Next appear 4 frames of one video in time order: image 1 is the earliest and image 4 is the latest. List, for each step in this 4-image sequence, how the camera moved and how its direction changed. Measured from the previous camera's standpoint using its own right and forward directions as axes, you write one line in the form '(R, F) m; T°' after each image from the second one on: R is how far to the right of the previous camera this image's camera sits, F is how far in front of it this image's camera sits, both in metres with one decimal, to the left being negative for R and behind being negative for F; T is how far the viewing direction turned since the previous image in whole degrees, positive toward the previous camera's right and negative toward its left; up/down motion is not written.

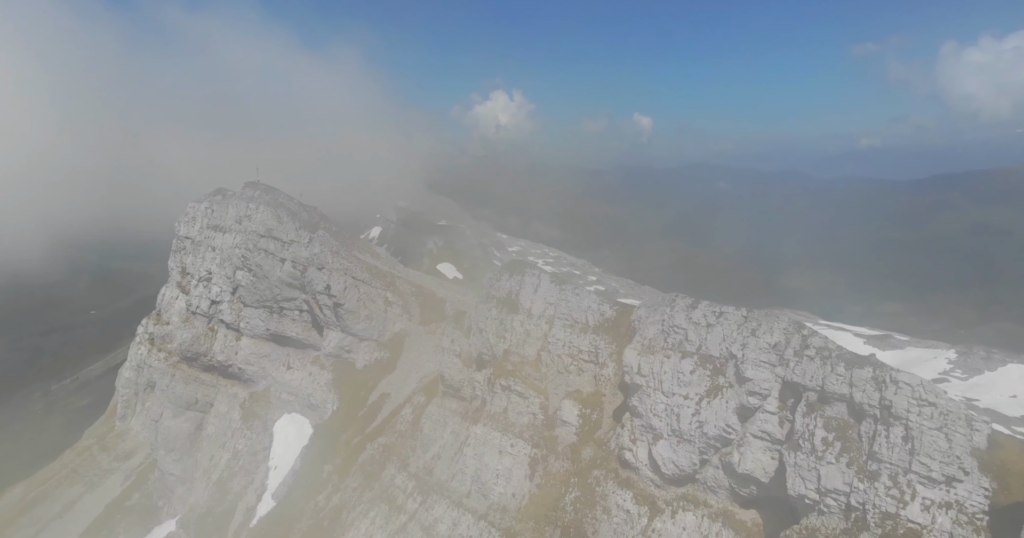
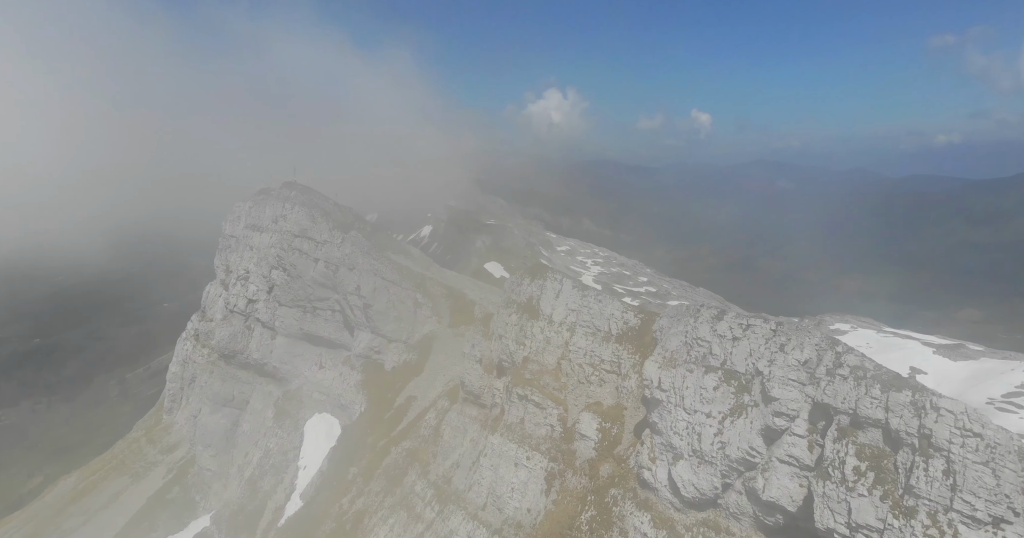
(+1.6, +1.3) m; -4°
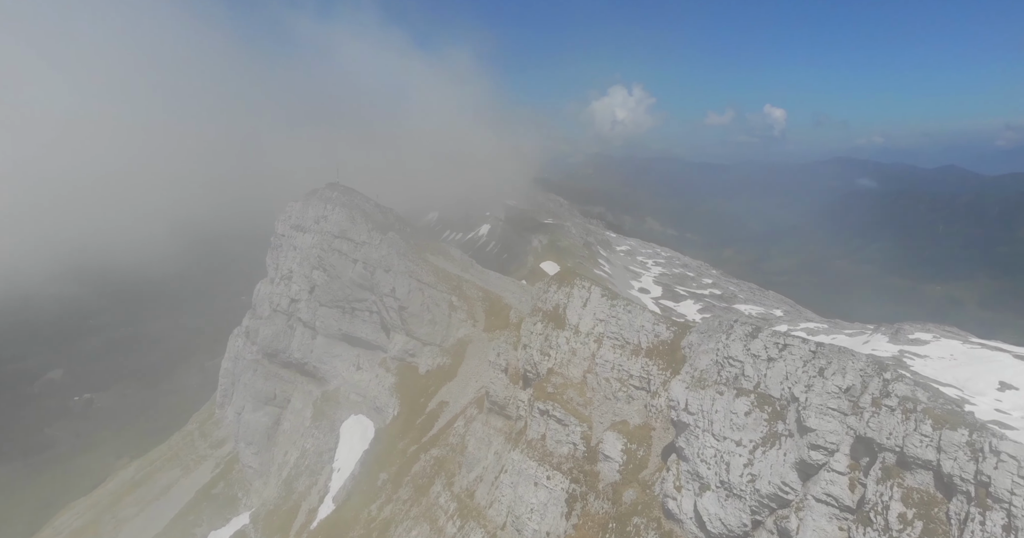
(+1.9, +1.7) m; -5°
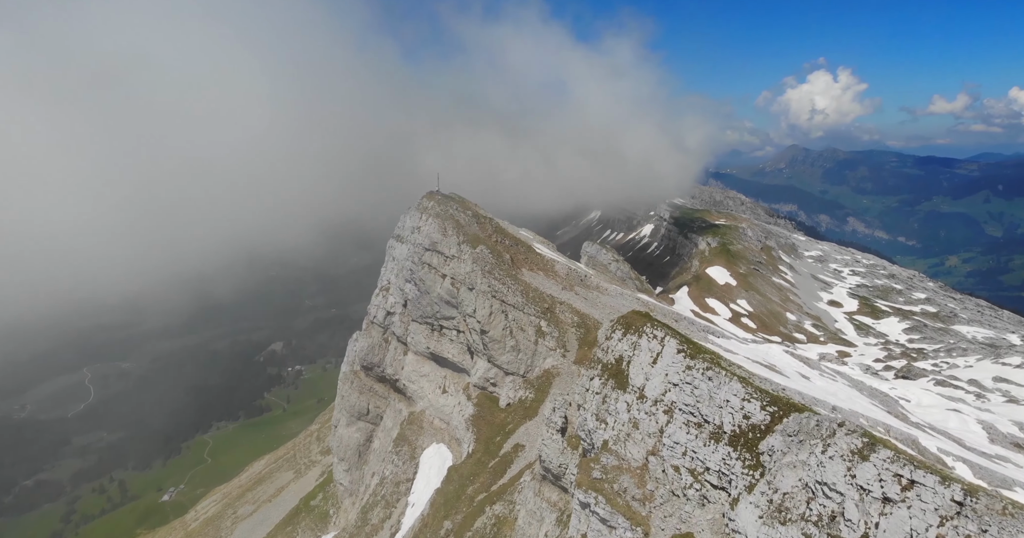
(+6.2, +9.0) m; -14°
